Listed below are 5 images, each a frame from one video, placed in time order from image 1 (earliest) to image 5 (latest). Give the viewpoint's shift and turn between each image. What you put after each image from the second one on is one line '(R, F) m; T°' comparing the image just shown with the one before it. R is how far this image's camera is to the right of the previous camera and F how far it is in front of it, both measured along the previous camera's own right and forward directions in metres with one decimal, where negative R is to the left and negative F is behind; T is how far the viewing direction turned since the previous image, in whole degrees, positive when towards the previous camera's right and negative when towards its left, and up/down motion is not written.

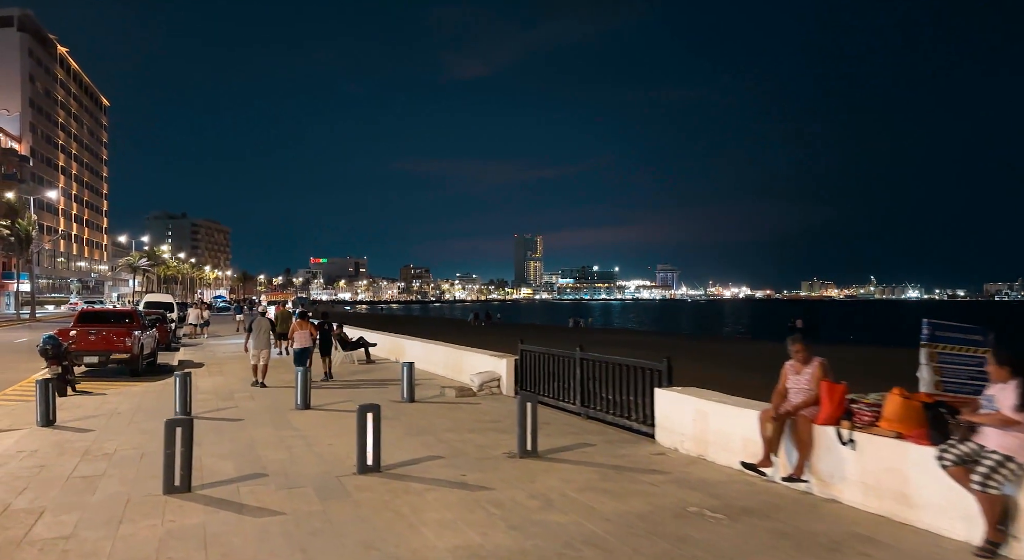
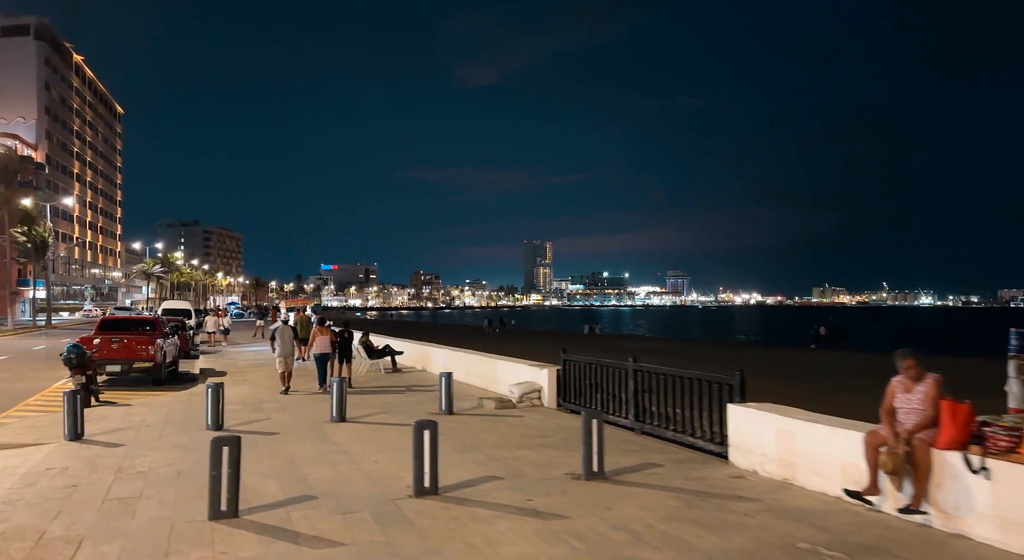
(-0.6, +0.5) m; -1°
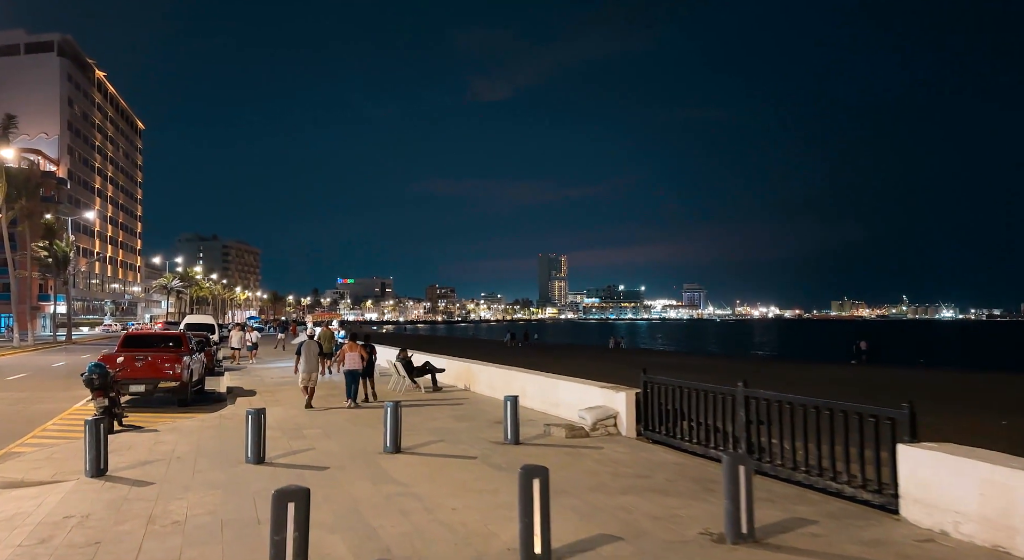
(-0.9, +1.3) m; -1°
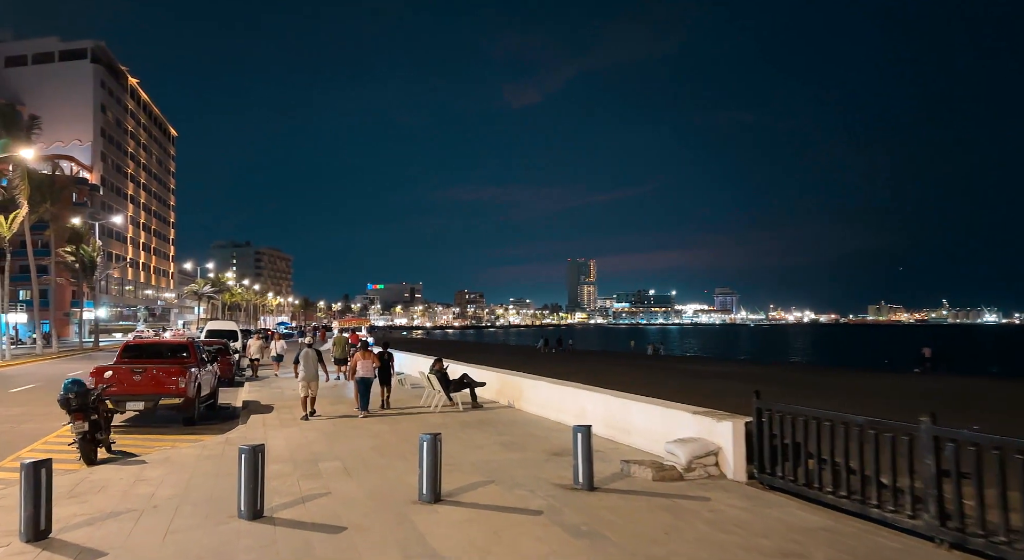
(-0.5, +2.3) m; -2°
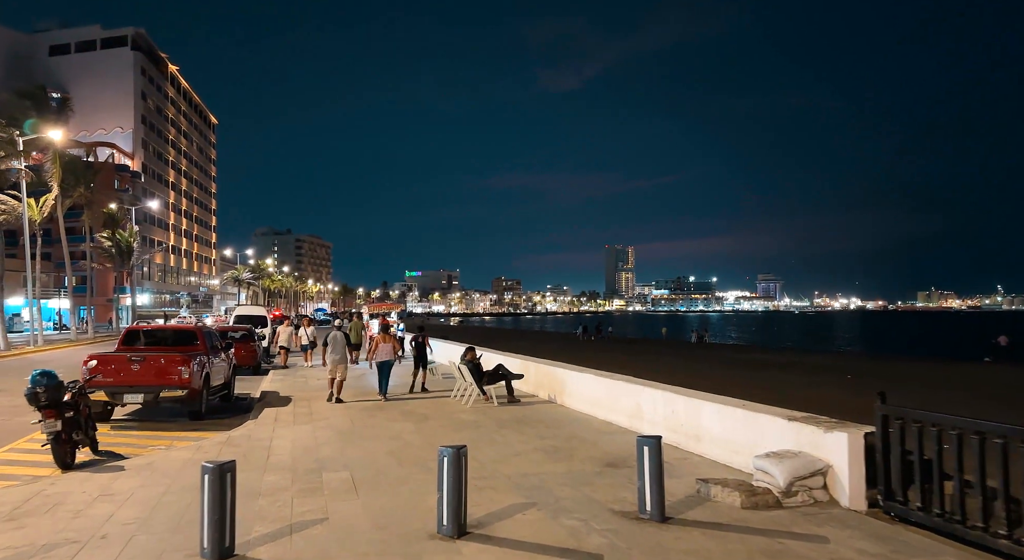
(-0.1, +1.7) m; -3°
